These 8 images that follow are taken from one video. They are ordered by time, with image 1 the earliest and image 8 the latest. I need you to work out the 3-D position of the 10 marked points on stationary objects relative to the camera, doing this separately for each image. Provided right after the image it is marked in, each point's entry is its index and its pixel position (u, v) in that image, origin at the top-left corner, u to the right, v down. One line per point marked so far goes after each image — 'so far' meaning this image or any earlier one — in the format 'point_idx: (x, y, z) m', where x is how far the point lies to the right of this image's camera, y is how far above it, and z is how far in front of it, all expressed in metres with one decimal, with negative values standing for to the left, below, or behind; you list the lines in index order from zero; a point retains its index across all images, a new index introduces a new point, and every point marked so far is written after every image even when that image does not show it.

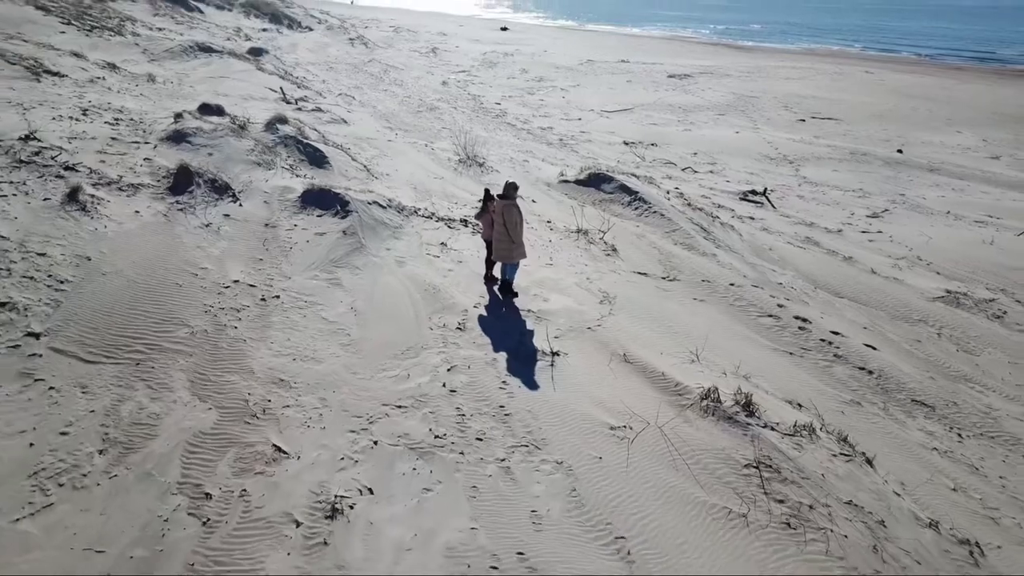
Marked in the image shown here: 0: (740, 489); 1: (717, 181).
0: (+1.0, -0.9, +3.6) m
1: (+3.6, +1.9, +13.9) m
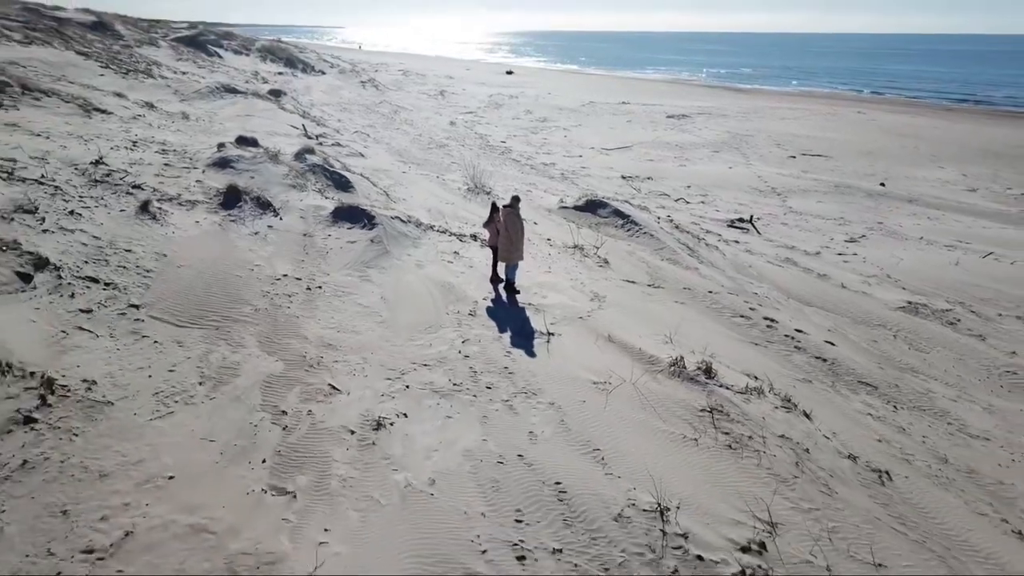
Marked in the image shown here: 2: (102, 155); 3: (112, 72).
0: (+1.0, -0.7, +4.5) m
1: (+3.7, +1.5, +15.0) m
2: (-4.5, +1.5, +8.6) m
3: (-8.9, +4.8, +17.4) m
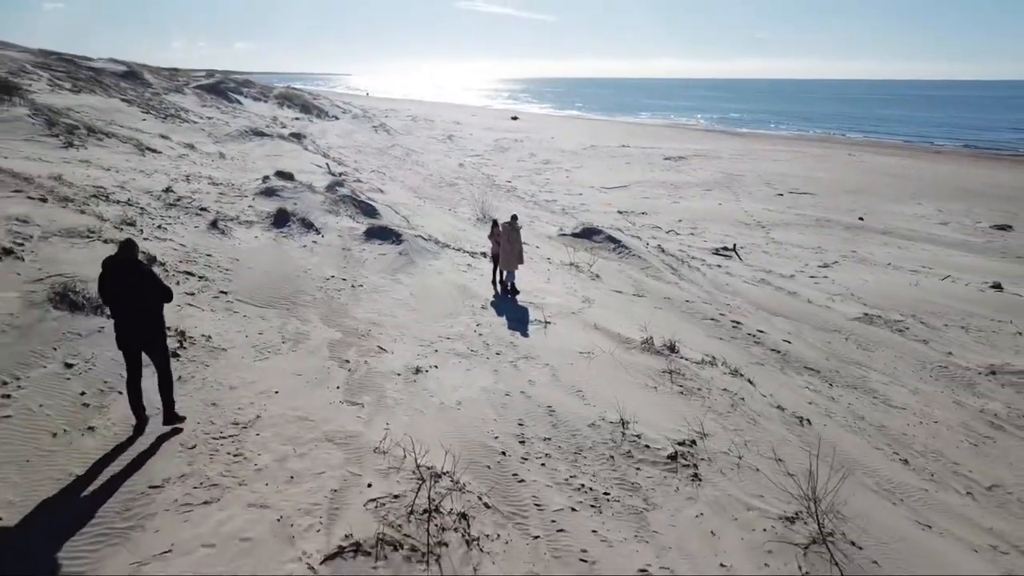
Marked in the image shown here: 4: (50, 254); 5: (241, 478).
0: (+1.1, -0.6, +5.8) m
1: (+3.8, +1.0, +16.4) m
2: (-4.4, +1.3, +10.1) m
3: (-8.8, +4.2, +19.1) m
4: (-3.2, +0.2, +5.5) m
5: (-1.2, -0.8, +3.5) m
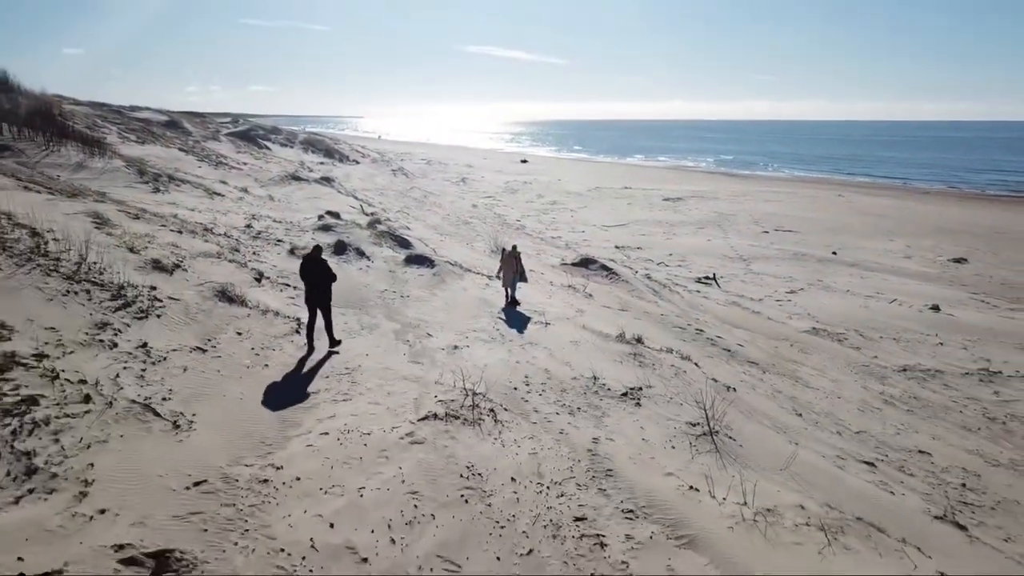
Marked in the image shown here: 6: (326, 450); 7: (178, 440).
0: (+1.2, -0.7, +8.2) m
1: (+4.0, +0.4, +18.7) m
2: (-4.3, +1.1, +12.6) m
3: (-8.5, +3.4, +21.8) m
4: (-3.1, +0.2, +7.9) m
5: (-1.1, -0.7, +5.8) m
6: (-1.1, -0.9, +4.5) m
7: (-1.8, -0.8, +4.3) m
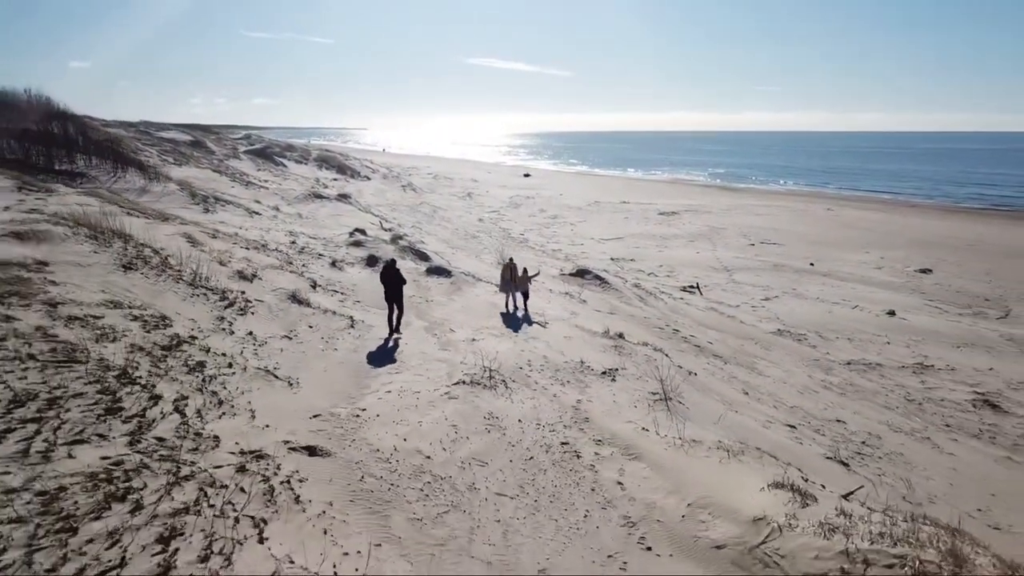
0: (+1.2, -0.8, +10.2) m
1: (+4.2, +0.2, +20.8) m
2: (-4.2, +0.9, +14.7) m
3: (-8.4, +3.2, +23.9) m
4: (-3.1, +0.1, +10.0) m
5: (-1.0, -0.8, +7.9) m
6: (-1.0, -0.9, +6.6) m
7: (-1.8, -0.8, +6.4) m
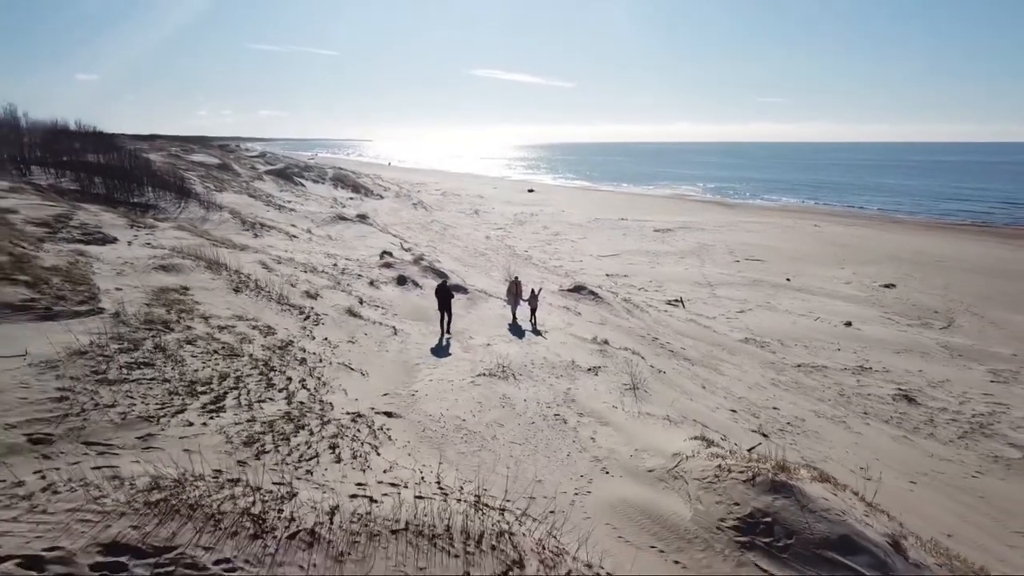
0: (+1.3, -1.0, +12.8) m
1: (+4.3, -0.2, +23.4) m
2: (-4.1, +0.6, +17.4) m
3: (-8.2, +2.7, +26.7) m
4: (-2.9, -0.1, +12.7) m
5: (-0.9, -1.0, +10.5) m
6: (-0.9, -1.1, +9.2) m
7: (-1.7, -1.0, +9.0) m
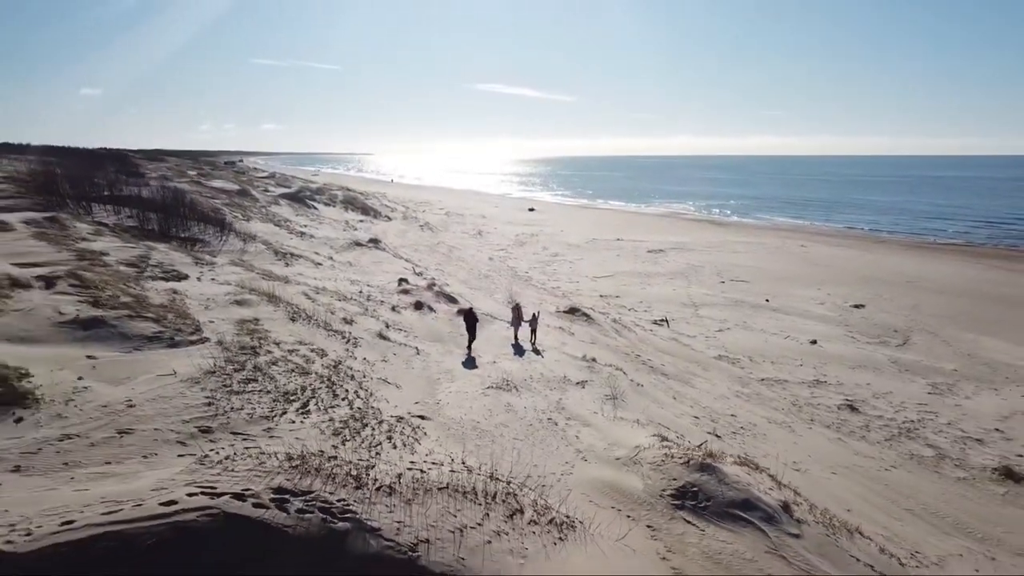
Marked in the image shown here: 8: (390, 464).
0: (+1.4, -1.5, +15.3) m
1: (+4.4, -0.9, +25.9) m
2: (-4.0, 0.0, +19.9) m
3: (-8.1, +2.0, +29.2) m
4: (-2.9, -0.6, +15.2) m
5: (-0.9, -1.5, +13.0) m
6: (-0.9, -1.6, +11.7) m
7: (-1.6, -1.5, +11.5) m
8: (-1.1, -1.7, +7.4) m
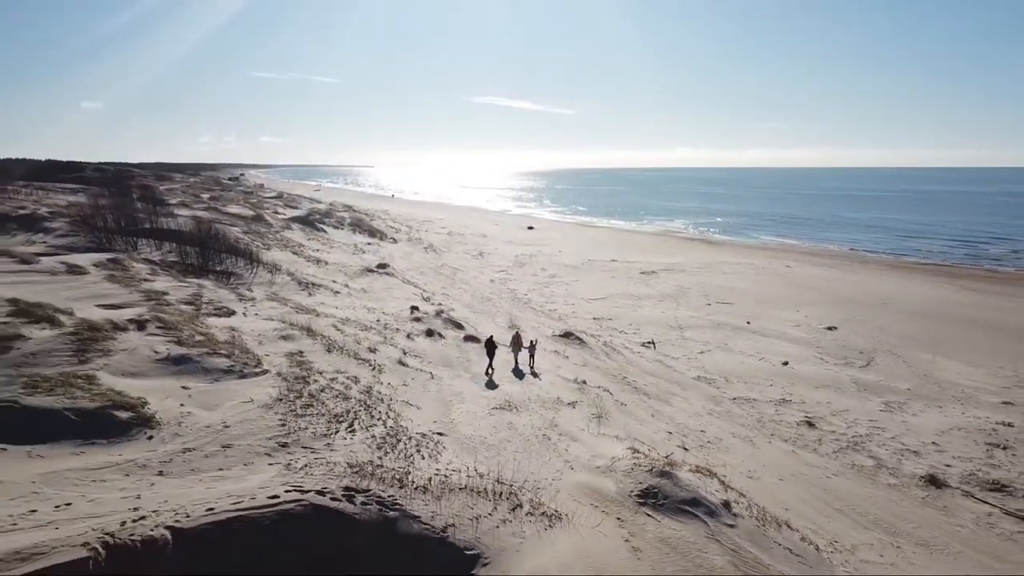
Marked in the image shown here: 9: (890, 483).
0: (+1.4, -2.3, +17.7) m
1: (+4.4, -1.8, +28.3) m
2: (-4.0, -0.8, +22.2) m
3: (-8.1, +1.0, +31.6) m
4: (-2.9, -1.4, +17.5) m
5: (-0.9, -2.2, +15.3) m
6: (-0.9, -2.3, +14.0) m
7: (-1.6, -2.2, +13.9) m
8: (-1.1, -2.3, +9.7) m
9: (+7.3, -3.7, +15.1) m
